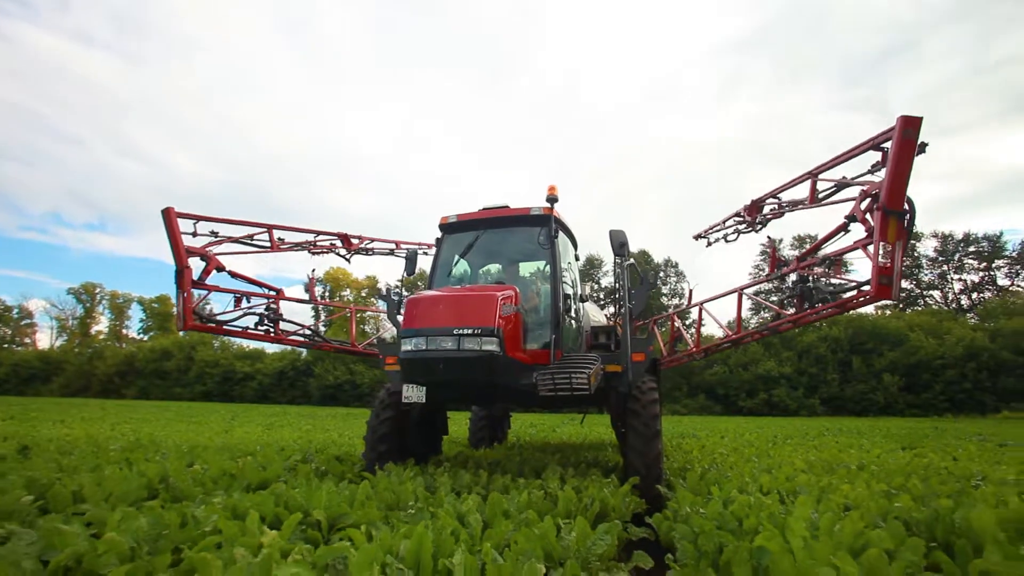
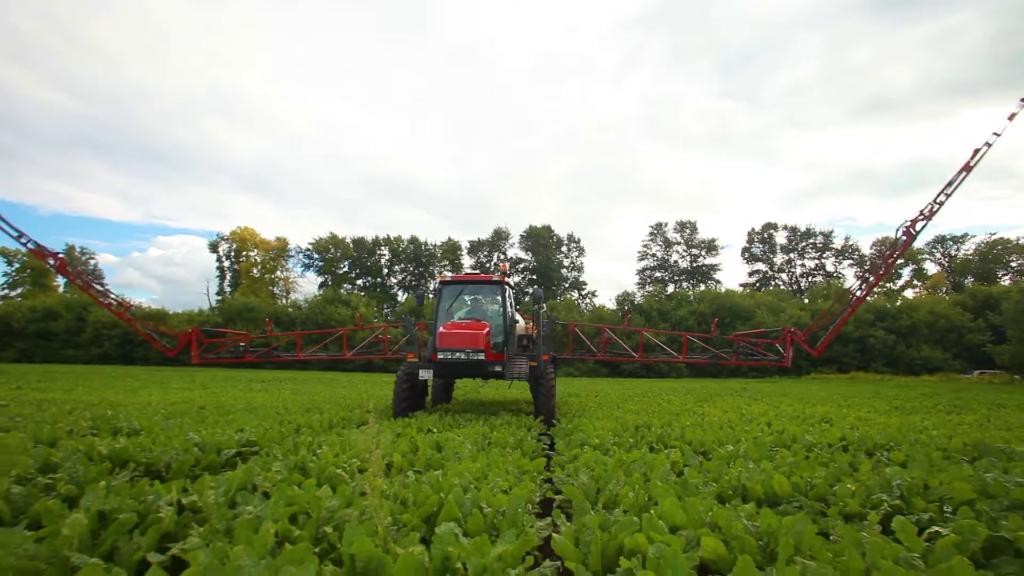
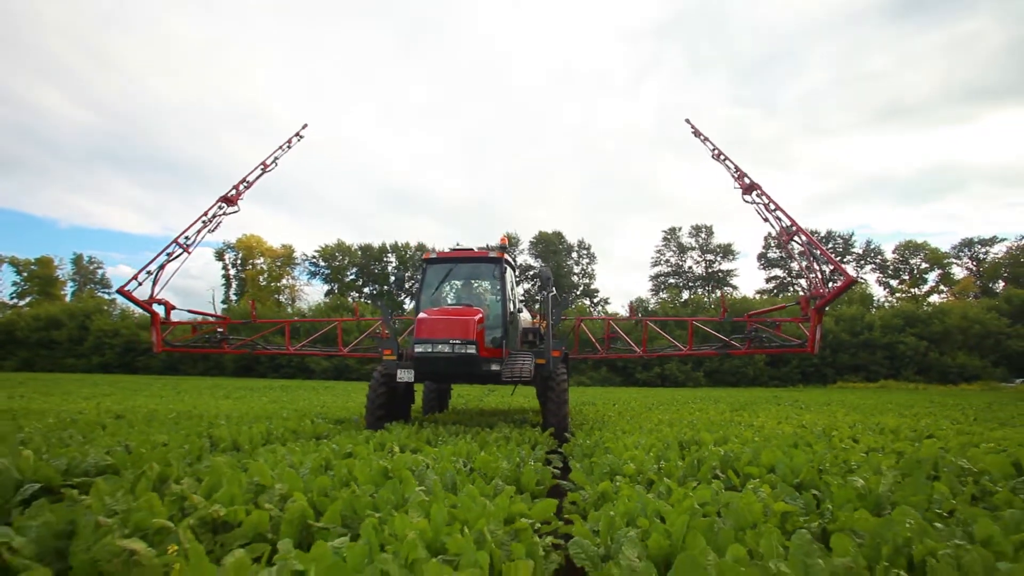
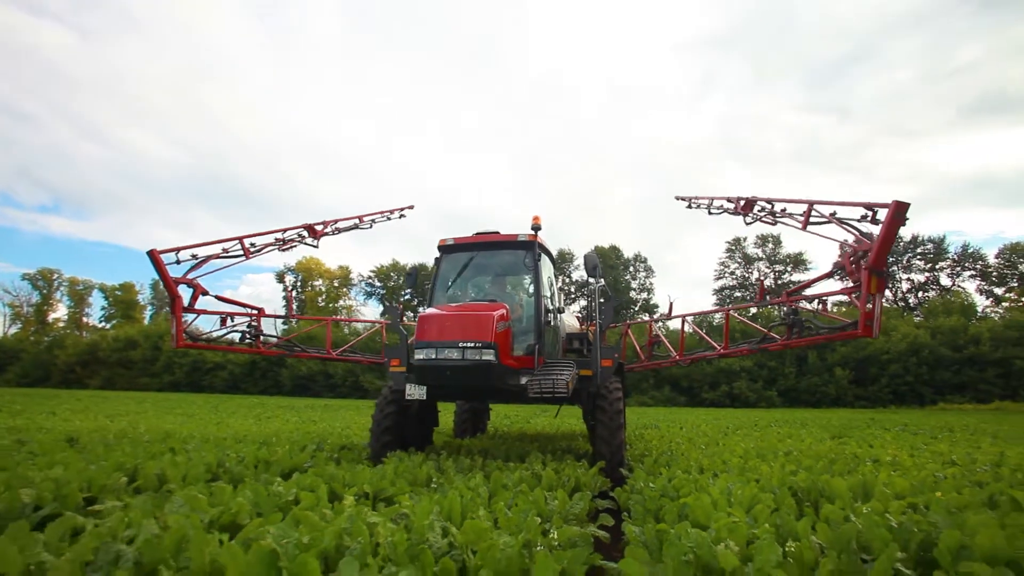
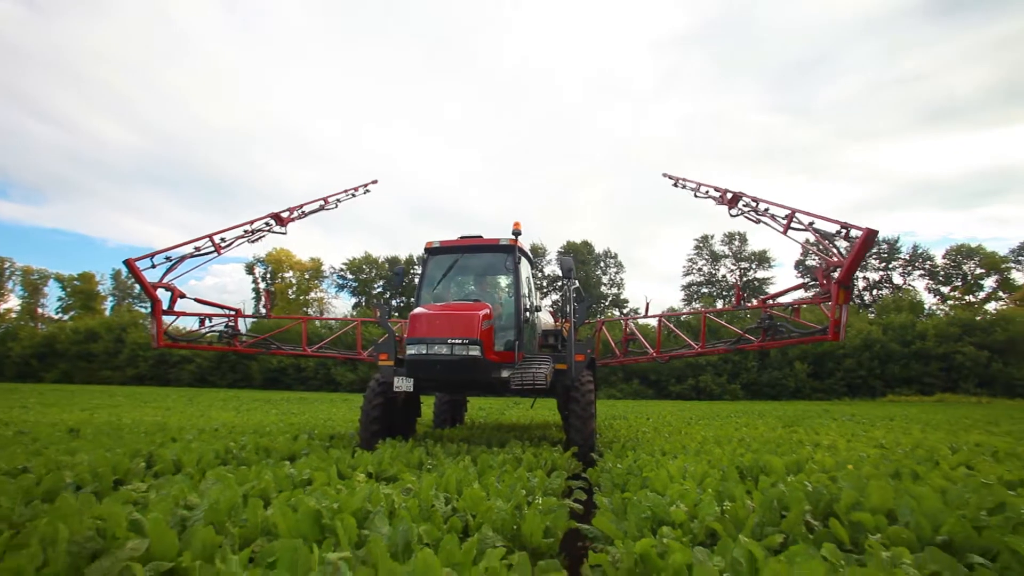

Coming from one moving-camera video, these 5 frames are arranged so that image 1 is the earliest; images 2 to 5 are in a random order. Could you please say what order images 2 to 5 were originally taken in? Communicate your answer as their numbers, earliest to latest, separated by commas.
4, 5, 3, 2
